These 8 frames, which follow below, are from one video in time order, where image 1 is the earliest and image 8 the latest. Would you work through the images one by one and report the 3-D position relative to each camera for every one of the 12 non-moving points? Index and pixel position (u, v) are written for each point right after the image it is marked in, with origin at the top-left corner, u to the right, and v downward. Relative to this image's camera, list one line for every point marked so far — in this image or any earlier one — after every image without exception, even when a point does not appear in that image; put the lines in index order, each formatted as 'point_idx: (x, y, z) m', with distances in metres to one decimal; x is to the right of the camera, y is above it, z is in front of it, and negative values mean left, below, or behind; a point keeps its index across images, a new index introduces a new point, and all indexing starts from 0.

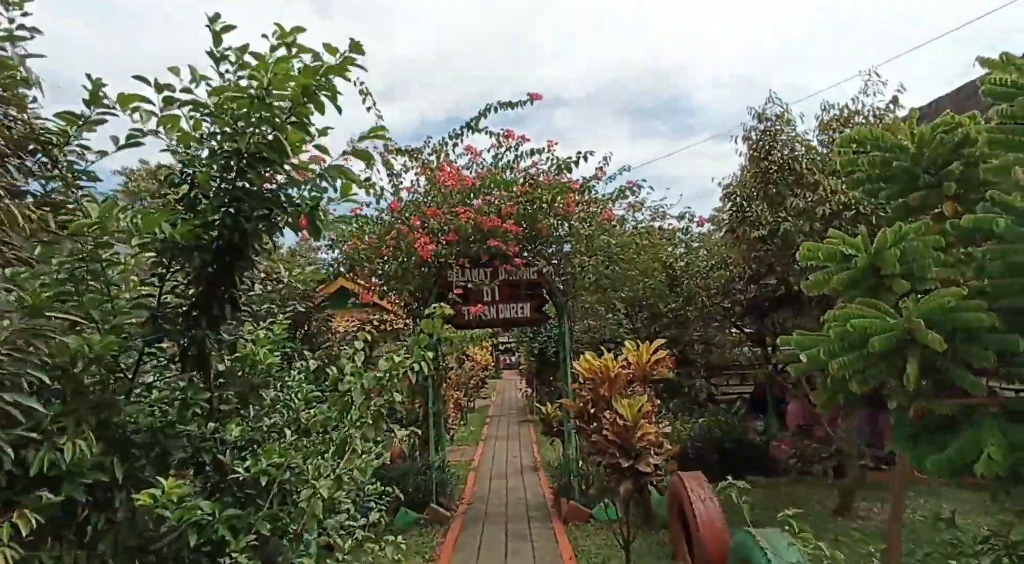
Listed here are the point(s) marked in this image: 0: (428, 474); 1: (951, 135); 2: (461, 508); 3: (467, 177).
0: (-0.8, -1.7, +5.4) m
1: (+2.0, +0.7, +2.8) m
2: (-0.5, -2.1, +5.6) m
3: (-0.4, +0.9, +5.0) m
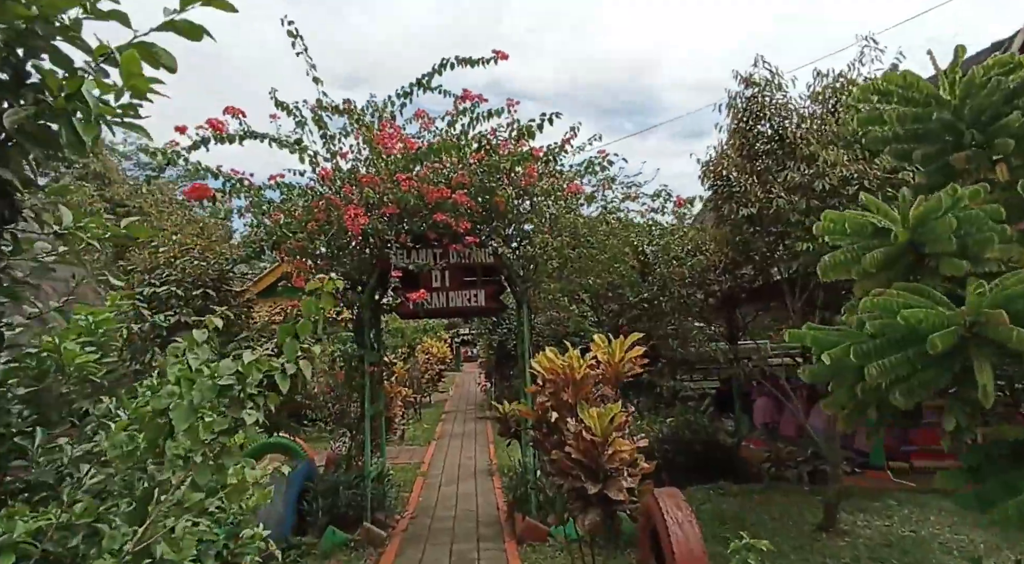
0: (-1.1, -1.6, +4.7) m
1: (+1.8, +0.7, +2.2) m
2: (-0.9, -2.0, +4.9) m
3: (-0.7, +1.0, +4.3) m
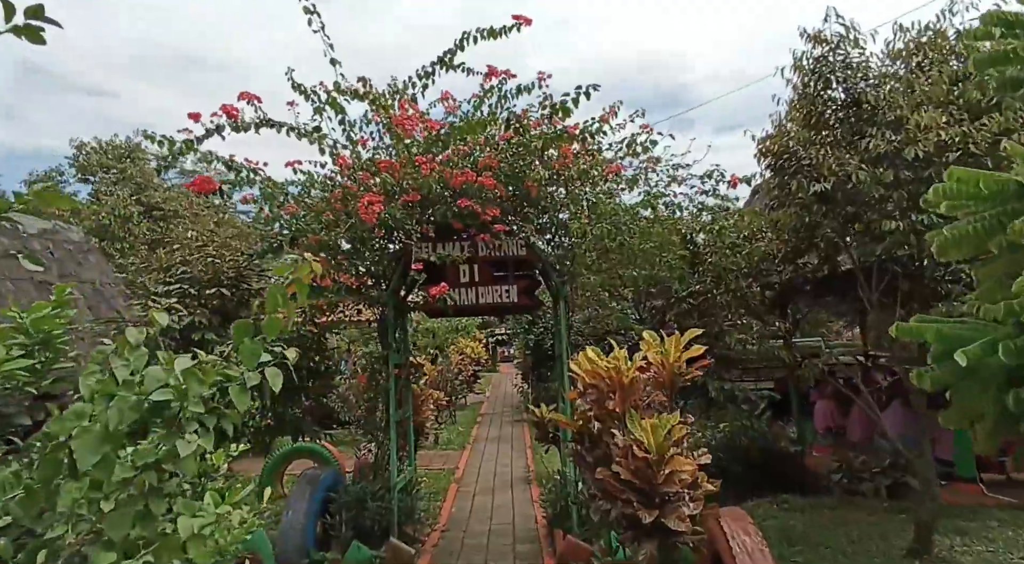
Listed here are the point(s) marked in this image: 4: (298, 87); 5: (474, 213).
0: (-0.9, -1.5, +4.3) m
1: (+1.9, +0.8, +1.7) m
2: (-0.6, -1.9, +4.6) m
3: (-0.5, +1.0, +4.0) m
4: (-1.5, +1.4, +4.4) m
5: (-0.2, +0.4, +3.9) m
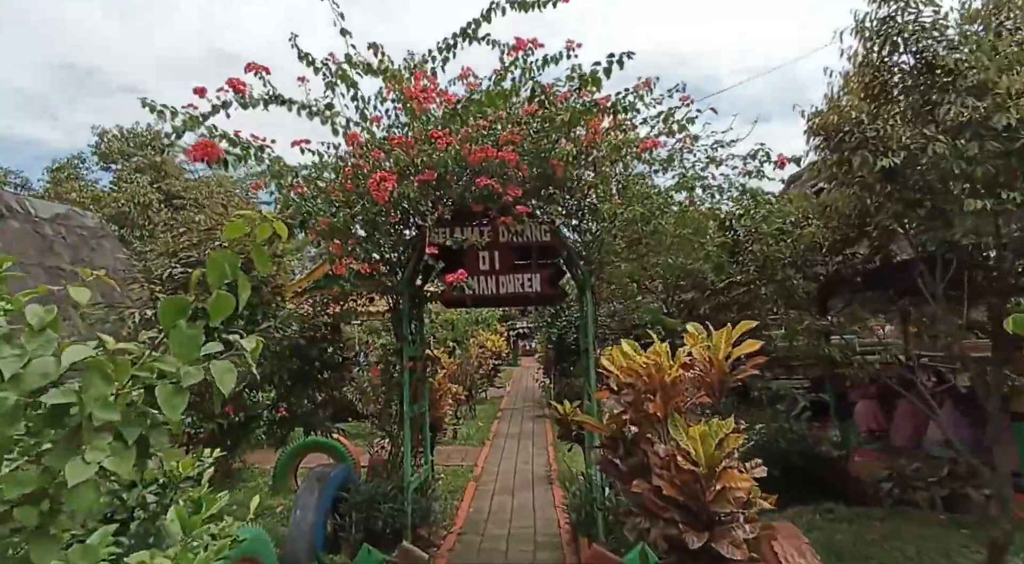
0: (-0.7, -1.4, +4.1) m
1: (+1.9, +0.8, +1.3) m
2: (-0.4, -1.9, +4.3) m
3: (-0.4, +1.1, +3.7) m
4: (-1.4, +1.5, +4.1) m
5: (-0.1, +0.5, +3.6) m
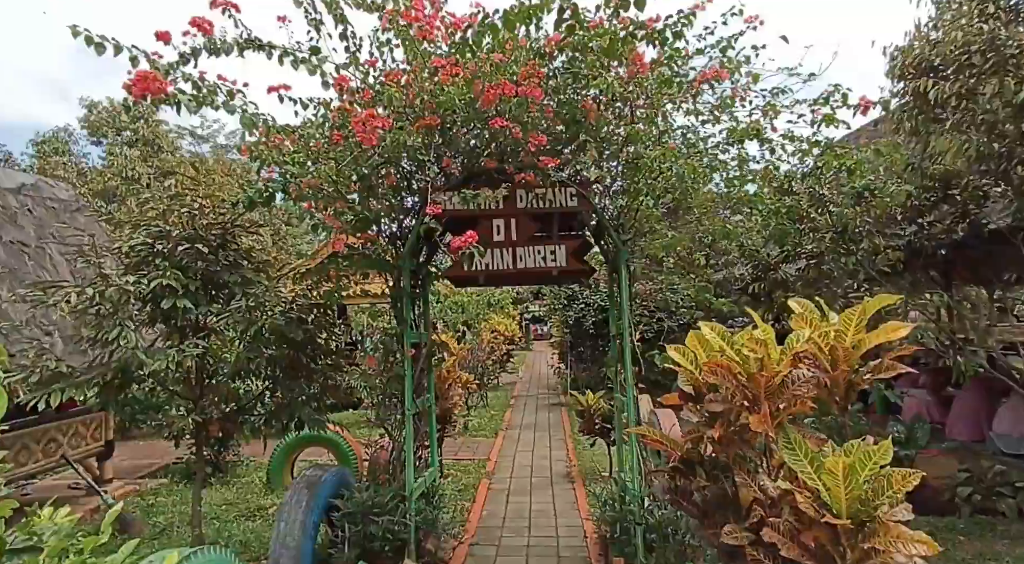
0: (-0.6, -1.3, +3.5) m
1: (+2.0, +0.9, +0.7) m
2: (-0.3, -1.7, +3.7) m
3: (-0.3, +1.3, +3.0) m
4: (-1.3, +1.6, +3.5) m
5: (0.0, +0.7, +3.0) m
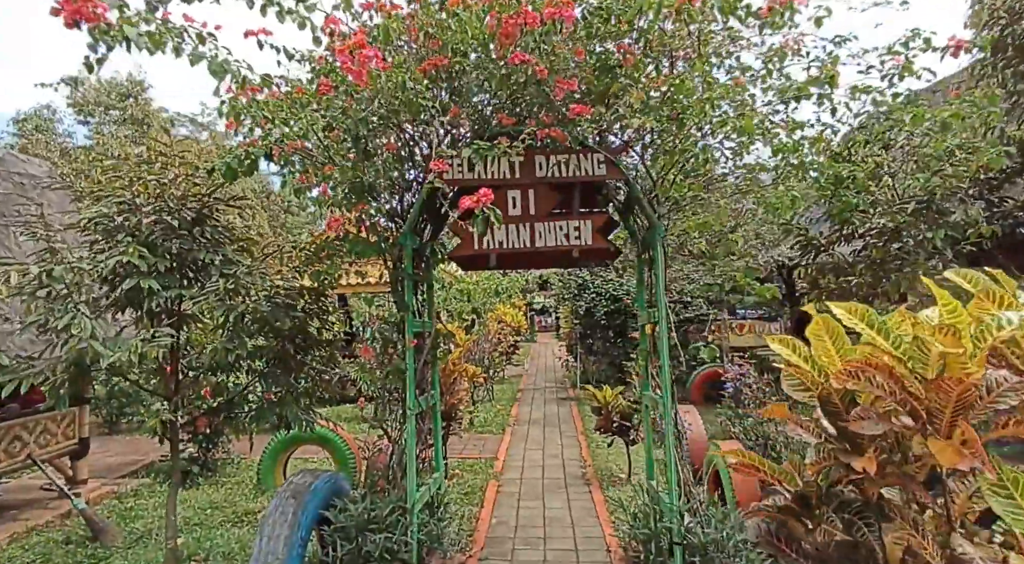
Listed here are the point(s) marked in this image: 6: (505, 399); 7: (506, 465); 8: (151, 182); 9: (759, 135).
0: (-0.5, -1.2, +3.1) m
1: (+2.1, +1.0, +0.2) m
2: (-0.2, -1.6, +3.3) m
3: (-0.2, +1.3, +2.5) m
4: (-1.2, +1.7, +3.0) m
5: (+0.1, +0.7, +2.5) m
6: (-0.1, -1.8, +9.2) m
7: (-0.1, -1.7, +5.8) m
8: (-1.9, +0.5, +3.2) m
9: (+1.2, +0.7, +3.0) m
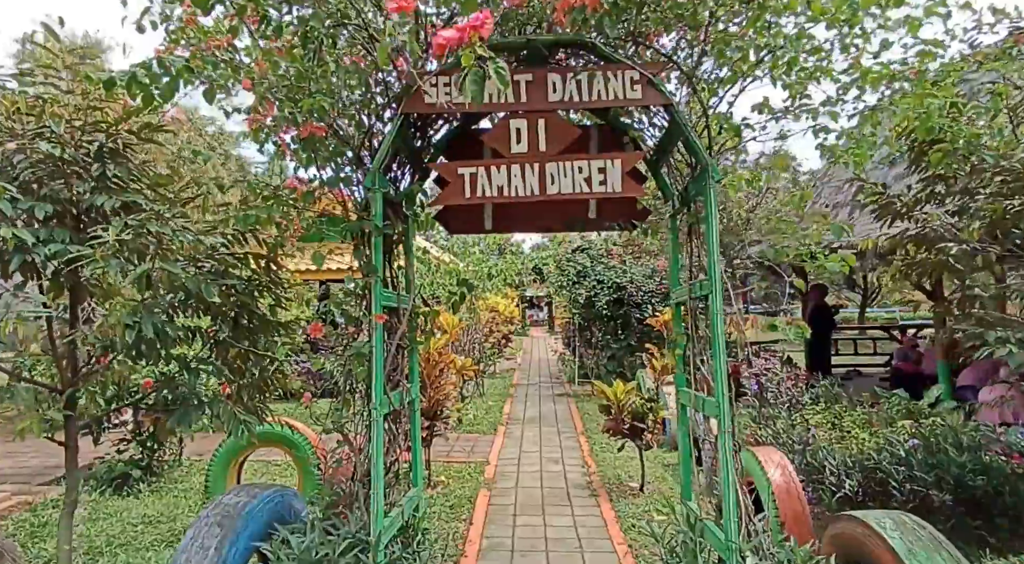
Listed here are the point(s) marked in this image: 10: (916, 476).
0: (-0.5, -1.0, +2.3) m
1: (+2.2, +1.1, -0.6) m
2: (-0.3, -1.4, +2.6) m
3: (-0.1, +1.5, +1.8) m
4: (-1.1, +1.9, +2.2) m
5: (+0.1, +0.9, +1.7) m
6: (-0.2, -1.6, +8.5) m
7: (-0.1, -1.5, +5.0) m
8: (-1.9, +0.7, +2.4) m
9: (+1.2, +0.9, +2.2) m
10: (+2.5, -1.2, +3.7) m
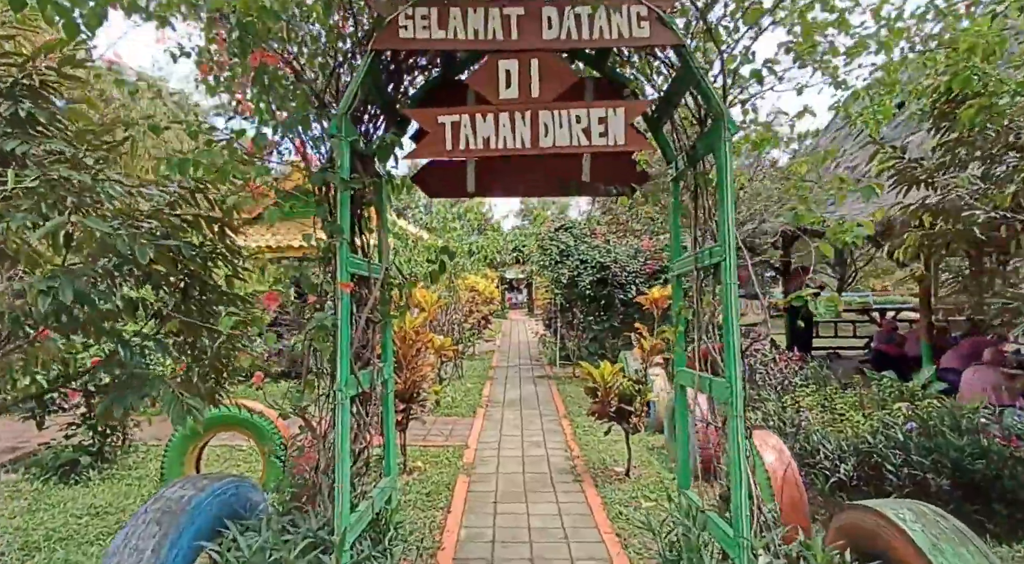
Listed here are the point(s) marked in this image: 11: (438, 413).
0: (-0.6, -0.9, +2.0) m
1: (+2.2, +1.1, -0.8) m
2: (-0.3, -1.3, +2.3) m
3: (-0.2, +1.6, +1.4) m
4: (-1.2, +2.0, +1.8) m
5: (+0.1, +1.0, +1.4) m
6: (-0.5, -1.3, +8.2) m
7: (-0.3, -1.4, +4.8) m
8: (-1.9, +0.8, +2.0) m
9: (+1.2, +1.0, +2.0) m
10: (+2.4, -1.0, +3.6) m
11: (-0.7, -1.3, +6.1) m
